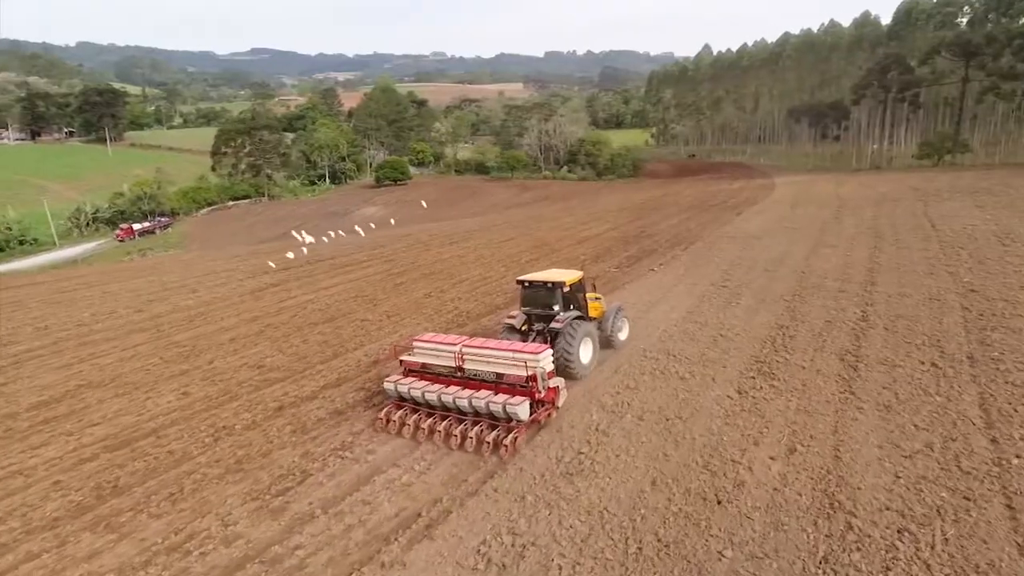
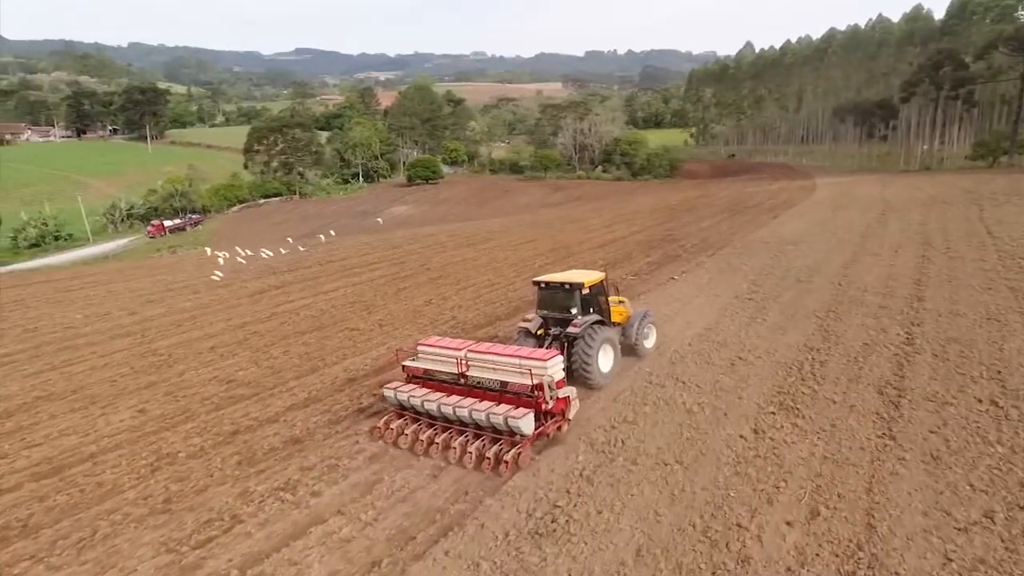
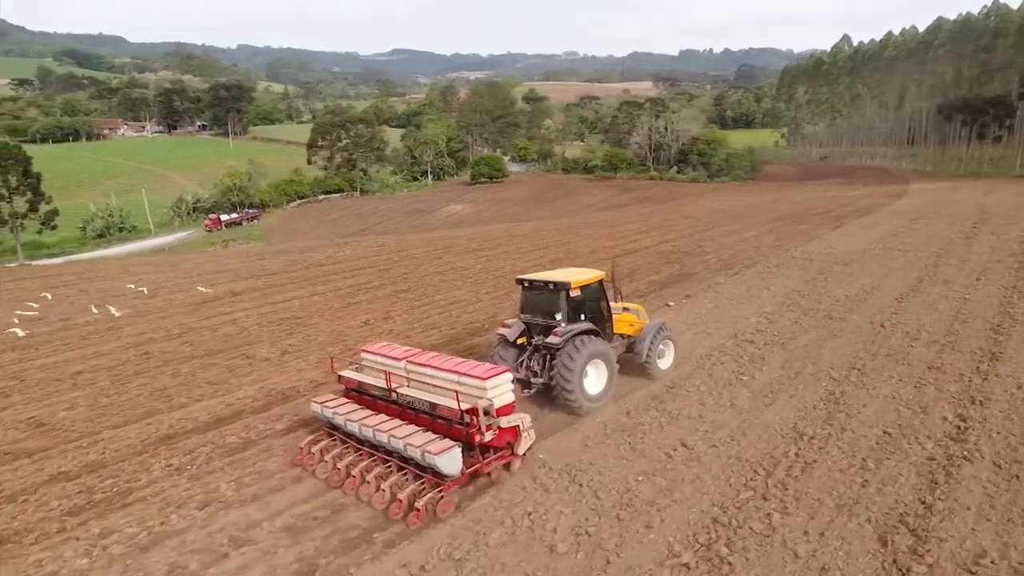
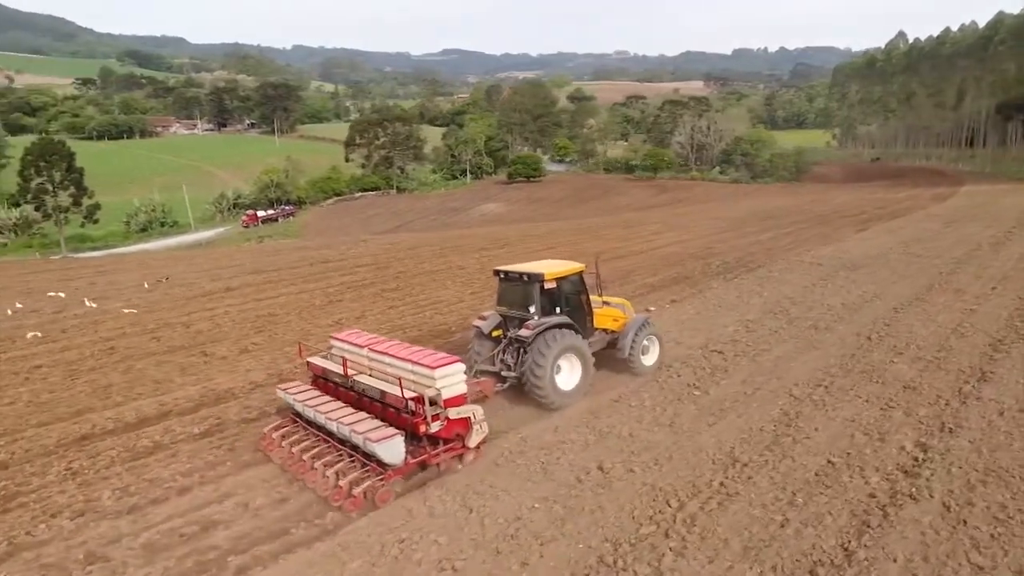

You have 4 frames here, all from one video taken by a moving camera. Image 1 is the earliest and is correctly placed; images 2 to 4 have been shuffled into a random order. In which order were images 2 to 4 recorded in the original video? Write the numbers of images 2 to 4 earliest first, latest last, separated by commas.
2, 3, 4
